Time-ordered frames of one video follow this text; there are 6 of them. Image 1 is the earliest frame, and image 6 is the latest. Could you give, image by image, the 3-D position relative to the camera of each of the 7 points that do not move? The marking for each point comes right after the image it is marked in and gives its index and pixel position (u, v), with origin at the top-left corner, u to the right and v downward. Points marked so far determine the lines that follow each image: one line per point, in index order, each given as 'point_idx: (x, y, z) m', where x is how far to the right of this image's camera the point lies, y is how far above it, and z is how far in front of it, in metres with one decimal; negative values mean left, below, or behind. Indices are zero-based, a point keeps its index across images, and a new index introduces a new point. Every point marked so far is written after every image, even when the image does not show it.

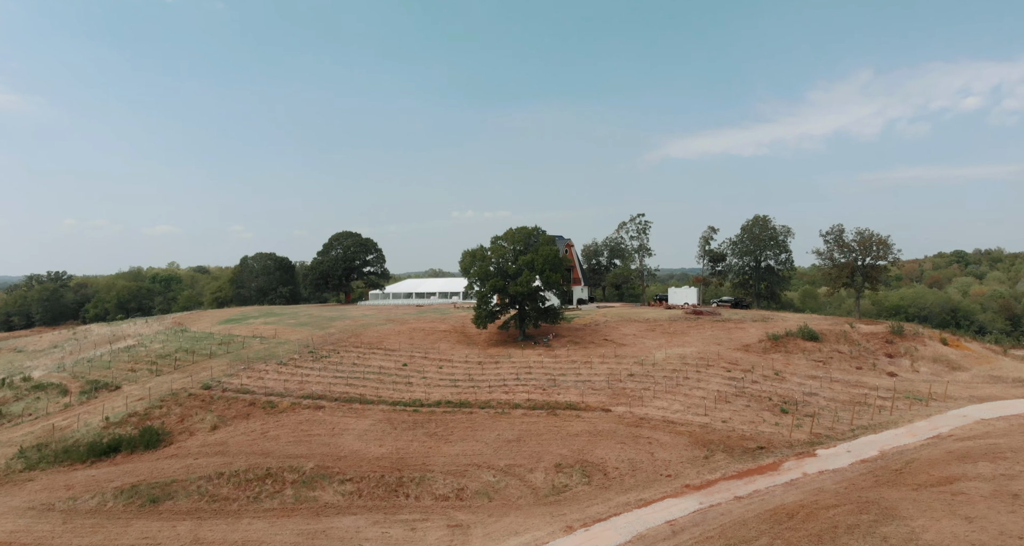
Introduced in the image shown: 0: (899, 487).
0: (+9.7, -5.4, +15.9) m
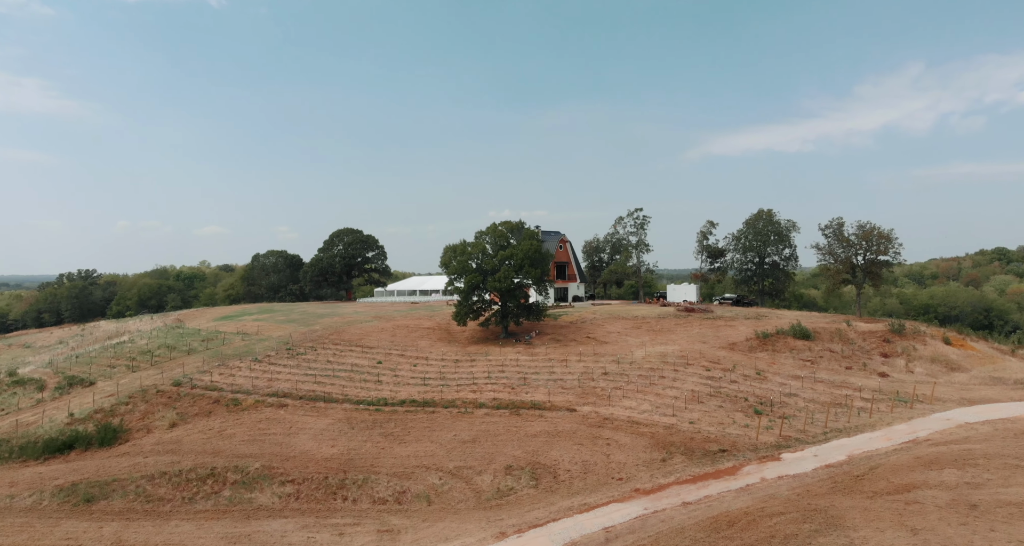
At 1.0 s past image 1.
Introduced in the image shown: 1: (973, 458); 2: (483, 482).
0: (+8.0, -5.2, +14.8) m
1: (+12.3, -5.0, +16.8) m
2: (-0.8, -6.1, +18.2) m
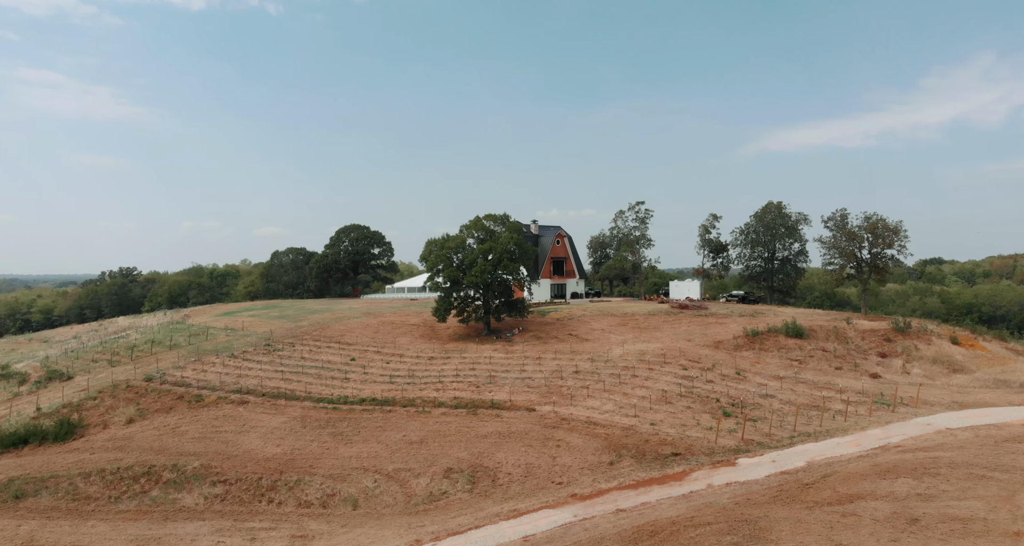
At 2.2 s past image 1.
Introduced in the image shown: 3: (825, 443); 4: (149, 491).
0: (+6.1, -5.1, +13.7) m
1: (+10.5, -4.8, +15.5) m
2: (-2.6, -5.9, +17.4) m
3: (+9.7, -5.3, +19.4) m
4: (-10.3, -6.2, +17.8) m
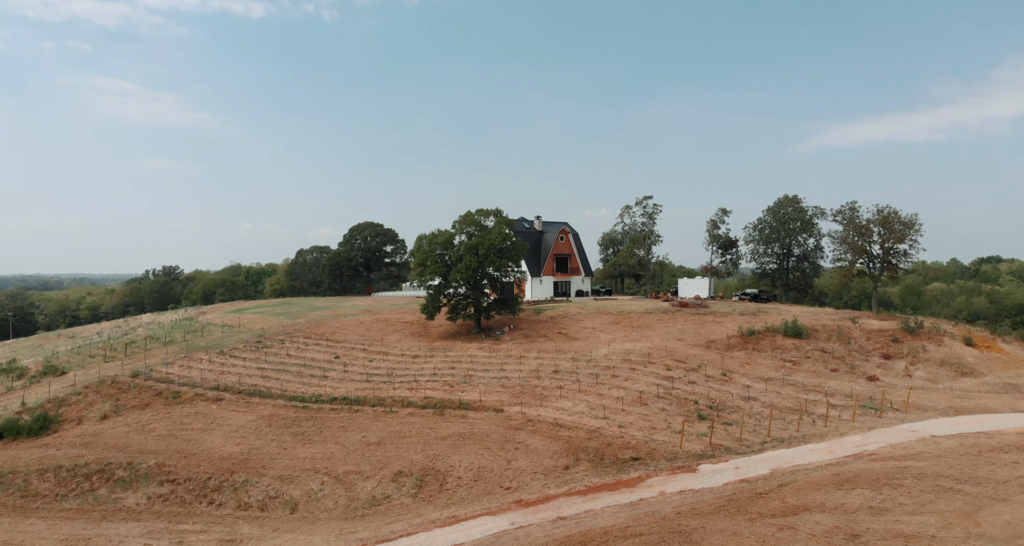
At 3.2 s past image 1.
0: (+4.6, -5.0, +12.9) m
1: (+9.0, -4.7, +14.5) m
2: (-4.0, -5.8, +16.9) m
3: (+8.4, -5.2, +18.4) m
4: (-11.7, -6.1, +17.6) m
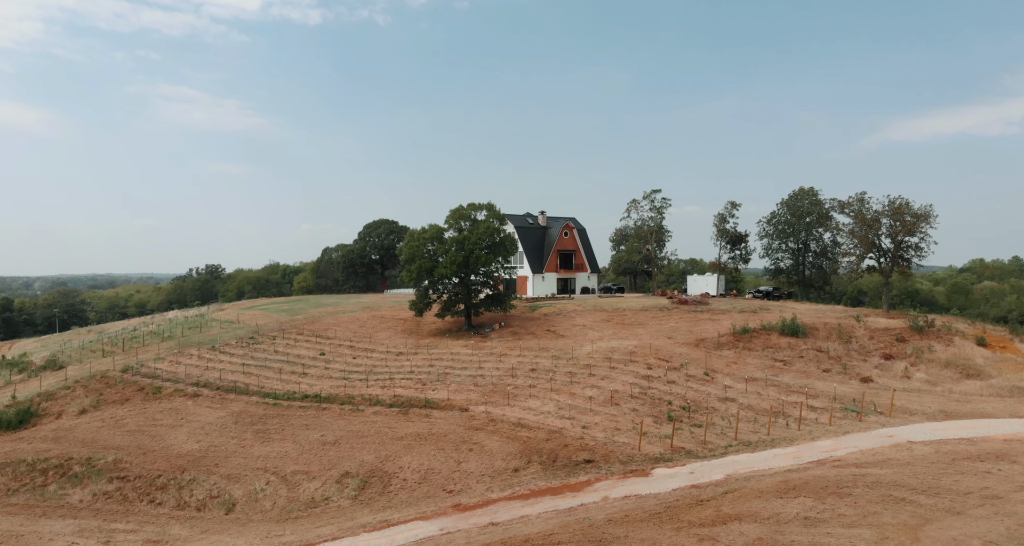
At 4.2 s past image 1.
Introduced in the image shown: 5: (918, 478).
0: (+2.9, -4.9, +12.2) m
1: (+7.4, -4.6, +13.6) m
2: (-5.5, -5.7, +16.6) m
3: (+7.0, -5.1, +17.6) m
4: (-13.1, -6.0, +17.7) m
5: (+9.3, -4.7, +14.4) m
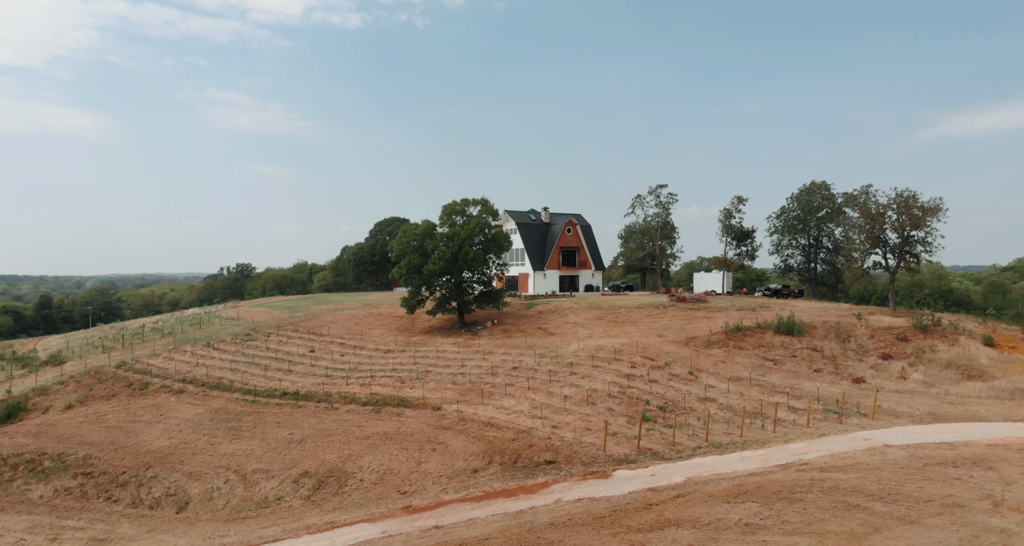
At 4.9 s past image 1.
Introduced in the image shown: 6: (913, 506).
0: (+1.7, -4.9, +11.9) m
1: (+6.2, -4.6, +13.1) m
2: (-6.6, -5.6, +16.6) m
3: (+5.9, -5.0, +17.1) m
4: (-14.2, -5.9, +17.9) m
5: (+8.1, -4.7, +13.8) m
6: (+8.0, -4.6, +12.5) m
